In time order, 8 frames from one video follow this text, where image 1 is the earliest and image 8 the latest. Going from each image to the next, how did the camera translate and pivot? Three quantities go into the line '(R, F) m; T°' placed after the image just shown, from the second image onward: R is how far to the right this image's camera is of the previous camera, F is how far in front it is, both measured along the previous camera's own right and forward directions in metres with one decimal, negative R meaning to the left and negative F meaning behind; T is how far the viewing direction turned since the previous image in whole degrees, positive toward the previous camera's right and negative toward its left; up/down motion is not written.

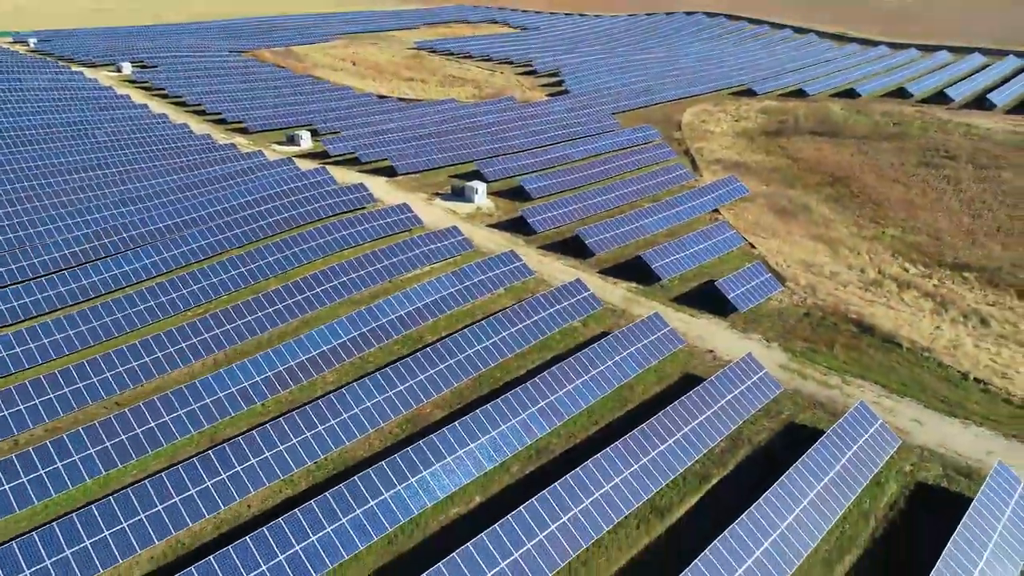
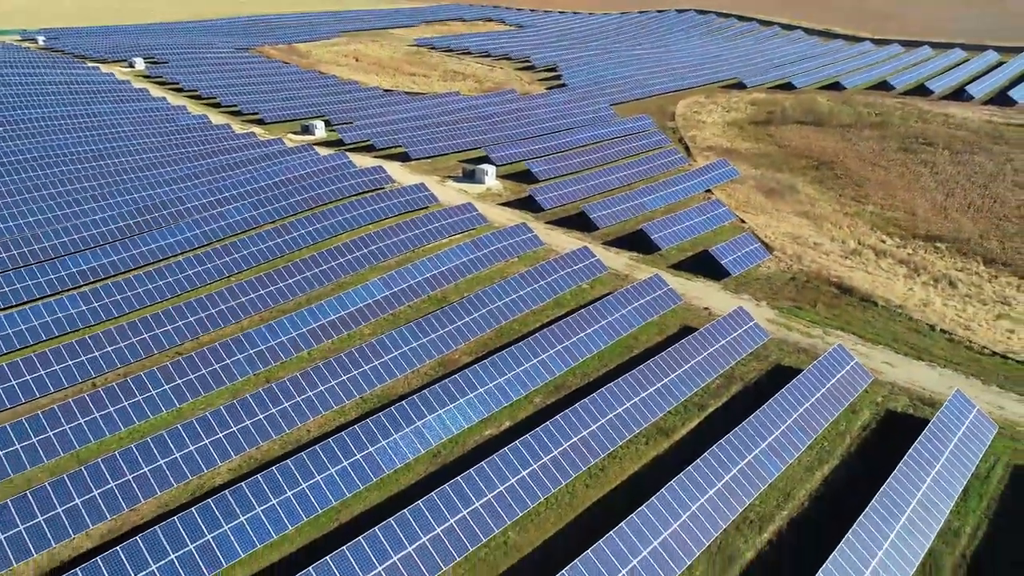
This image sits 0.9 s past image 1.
(-0.7, -2.1) m; +1°
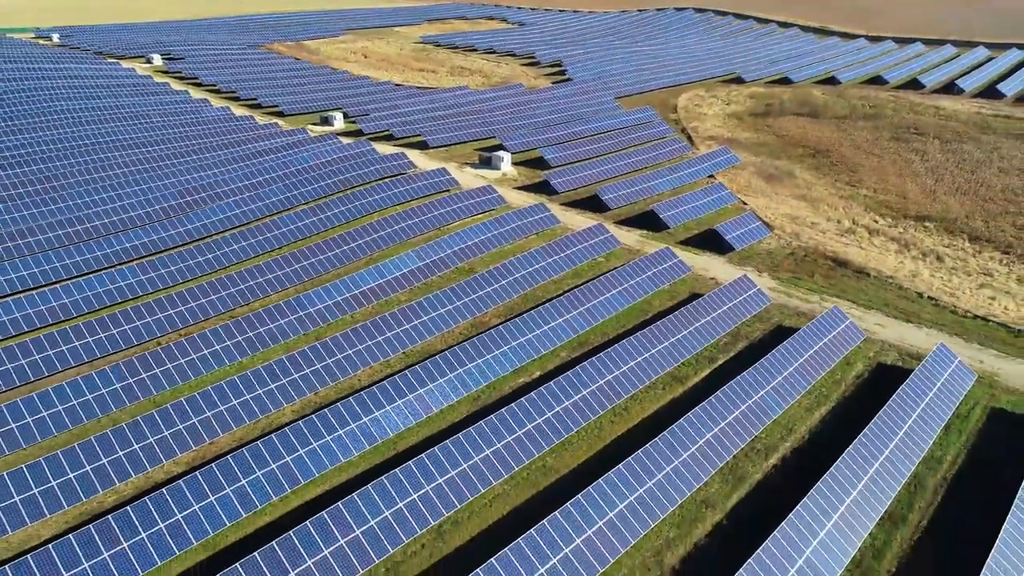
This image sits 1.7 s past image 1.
(-0.9, -1.8) m; 0°
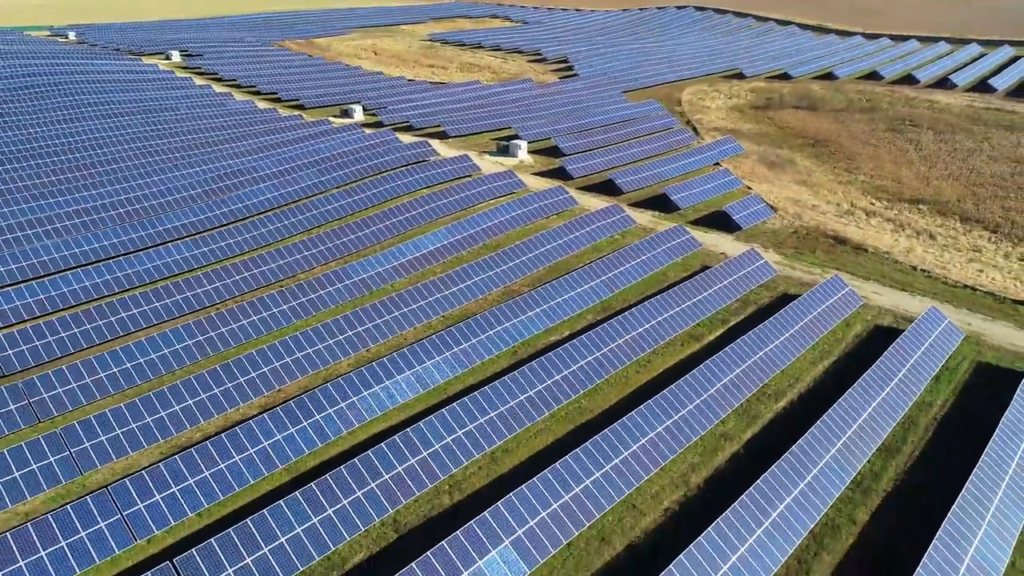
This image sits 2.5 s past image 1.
(-1.0, -1.8) m; 0°
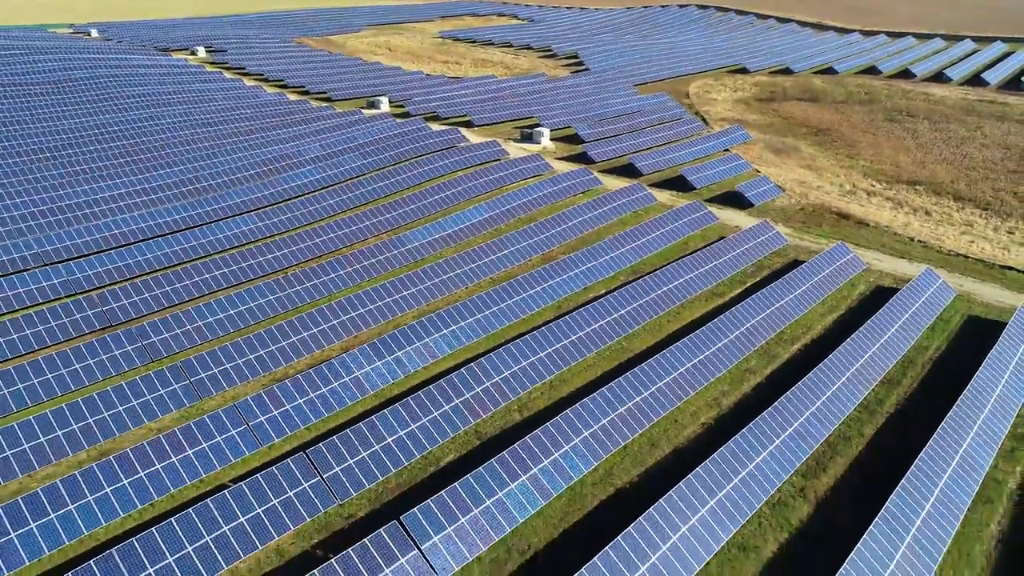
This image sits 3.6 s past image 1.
(-1.4, -2.4) m; 0°
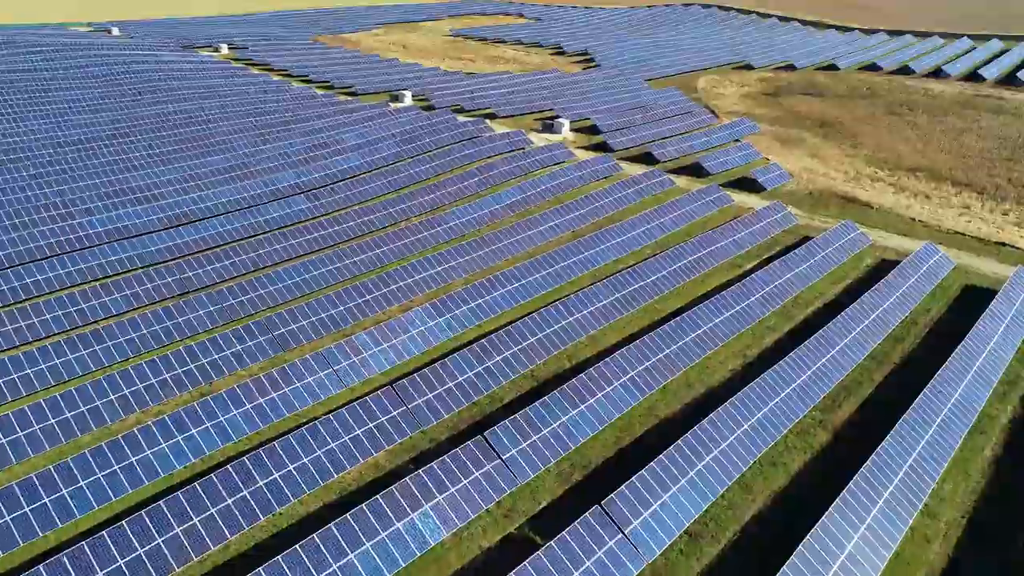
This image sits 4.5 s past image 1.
(-1.3, -2.0) m; 0°
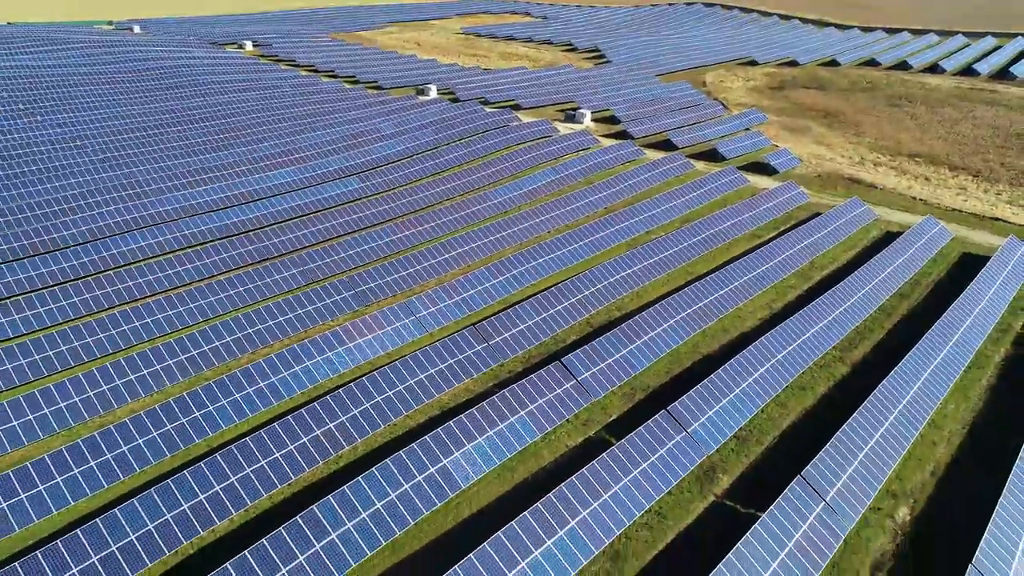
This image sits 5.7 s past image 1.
(-1.8, -2.5) m; 0°
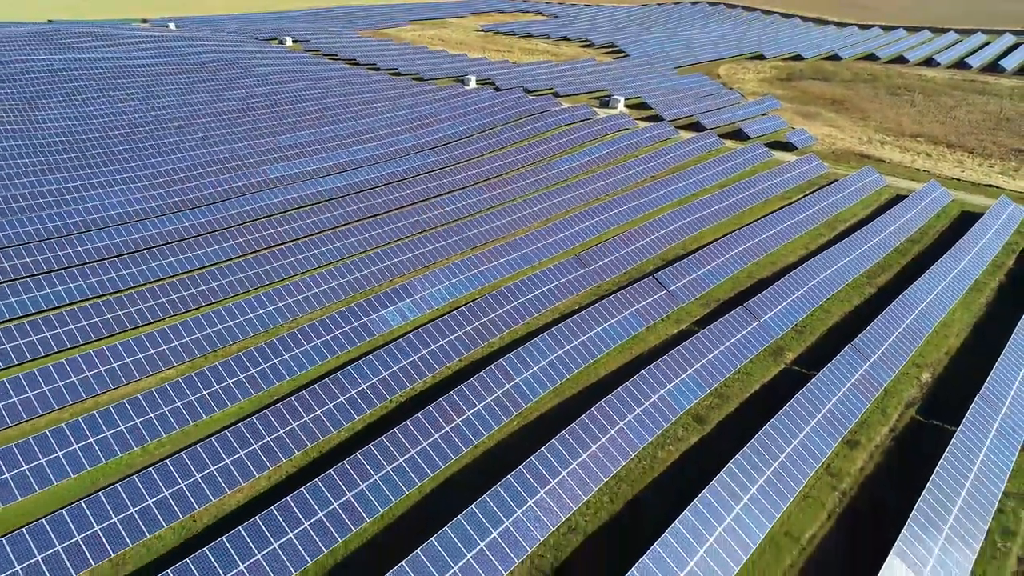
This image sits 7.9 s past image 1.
(-3.3, -4.3) m; +1°
